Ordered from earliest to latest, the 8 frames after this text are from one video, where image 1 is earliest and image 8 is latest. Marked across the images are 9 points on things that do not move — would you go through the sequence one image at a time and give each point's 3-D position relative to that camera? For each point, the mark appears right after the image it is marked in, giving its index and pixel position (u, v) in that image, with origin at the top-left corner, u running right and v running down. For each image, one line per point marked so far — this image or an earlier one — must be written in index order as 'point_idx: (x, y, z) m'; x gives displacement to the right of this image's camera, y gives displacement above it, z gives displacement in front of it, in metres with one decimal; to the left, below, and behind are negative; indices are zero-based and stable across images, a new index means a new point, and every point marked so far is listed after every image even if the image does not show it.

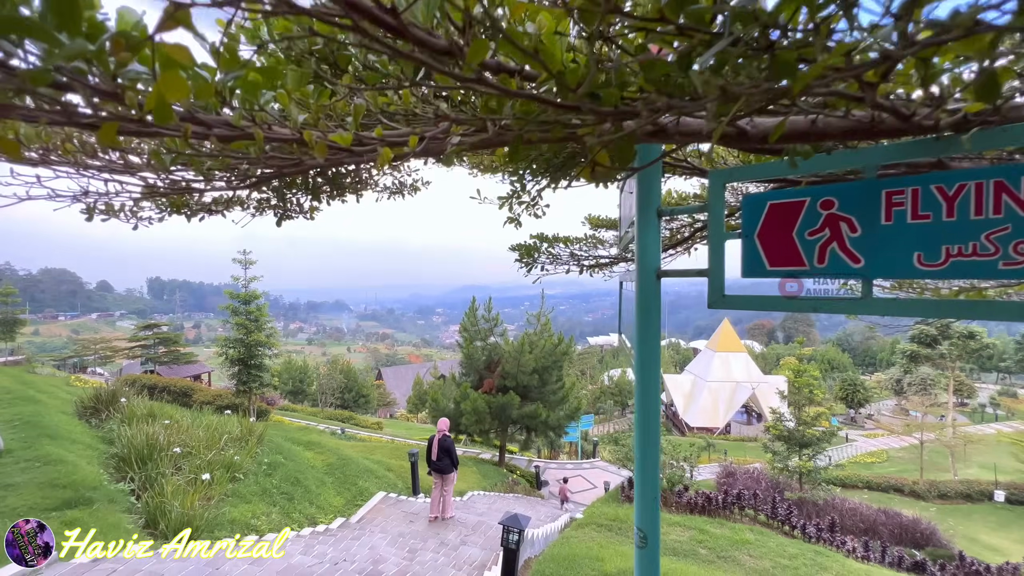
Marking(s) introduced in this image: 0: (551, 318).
0: (+1.1, -1.0, +14.2) m
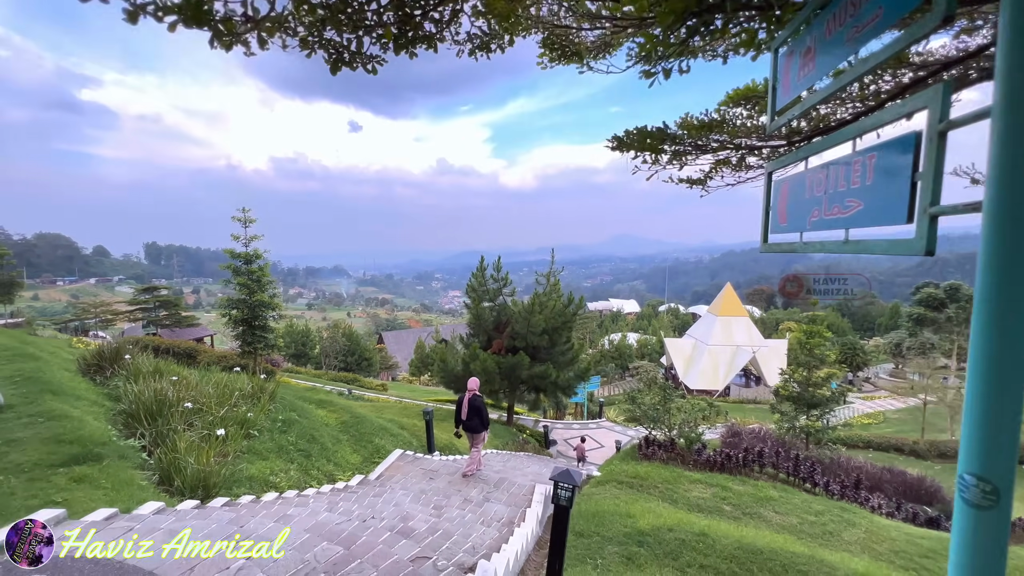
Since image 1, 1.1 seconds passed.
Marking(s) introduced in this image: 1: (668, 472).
0: (+1.4, +0.2, +13.9) m
1: (+2.6, -3.1, +7.5) m
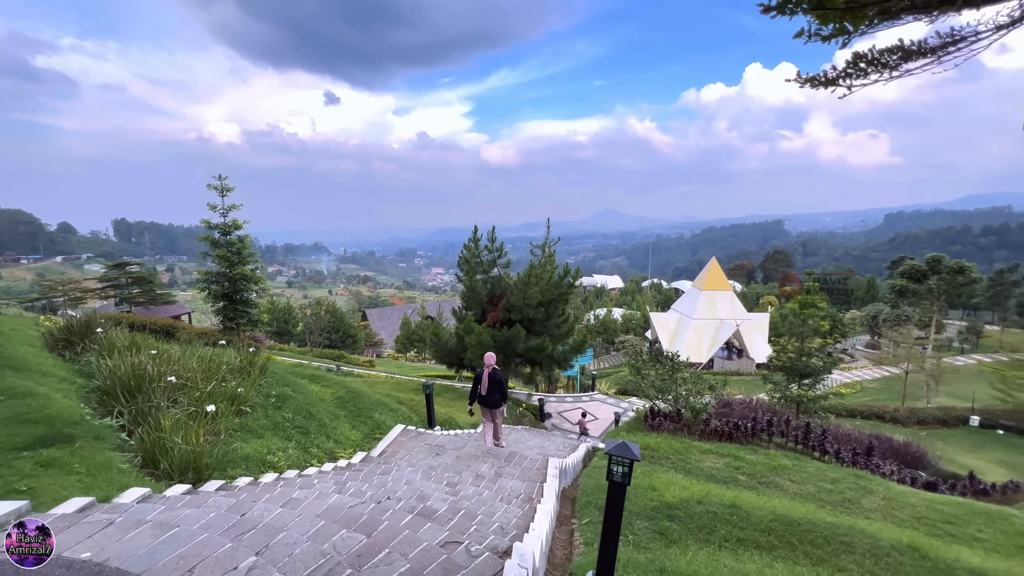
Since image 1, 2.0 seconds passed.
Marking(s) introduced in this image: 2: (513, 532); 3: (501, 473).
0: (+1.3, +1.1, +13.5) m
1: (+2.7, -2.5, +7.3) m
2: (0.0, -1.8, +3.3) m
3: (-0.1, -2.2, +5.3) m
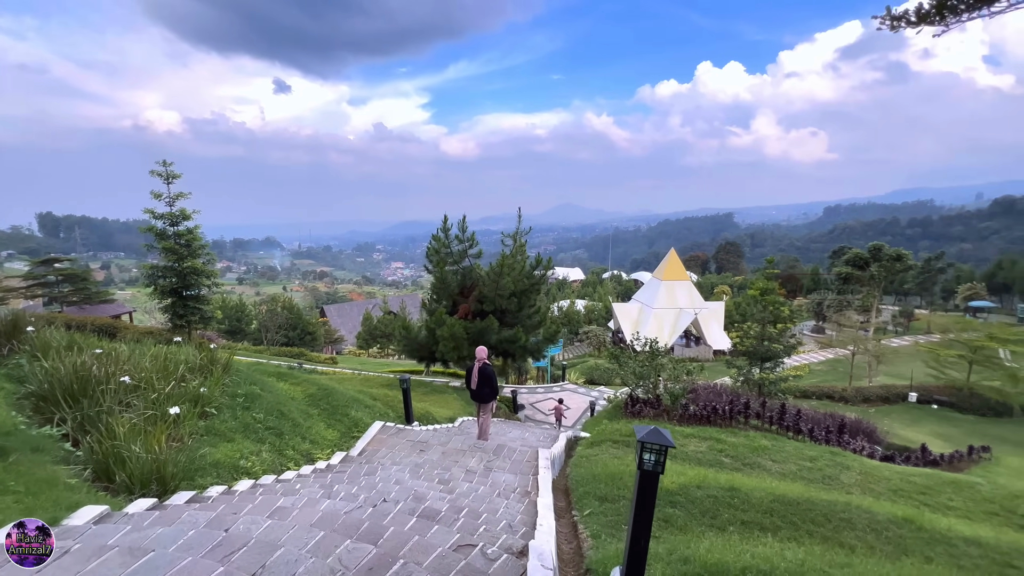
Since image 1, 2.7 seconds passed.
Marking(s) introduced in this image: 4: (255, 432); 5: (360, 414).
0: (+0.4, +1.4, +13.3) m
1: (+2.4, -2.3, +7.3) m
2: (+0.1, -1.6, +3.1) m
3: (-0.2, -2.0, +5.0) m
4: (-2.5, -1.4, +4.4) m
5: (-2.1, -1.8, +6.3) m
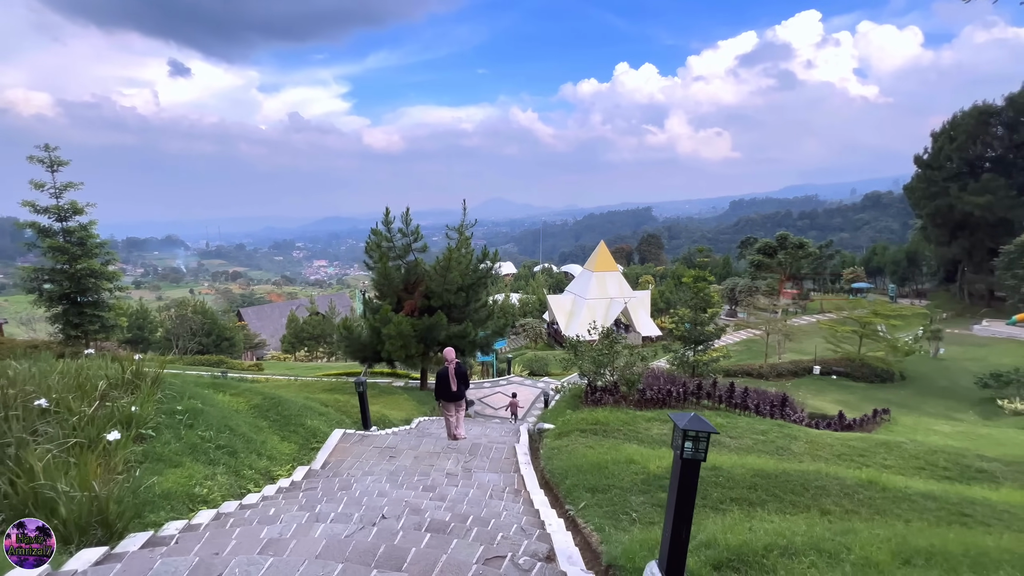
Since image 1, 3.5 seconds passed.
0: (-1.2, +1.6, +13.0) m
1: (+1.8, -2.1, +7.5) m
2: (+0.1, -1.6, +2.9) m
3: (-0.4, -1.9, +4.8) m
4: (-2.6, -1.4, +3.8) m
5: (-2.5, -1.7, +5.8) m
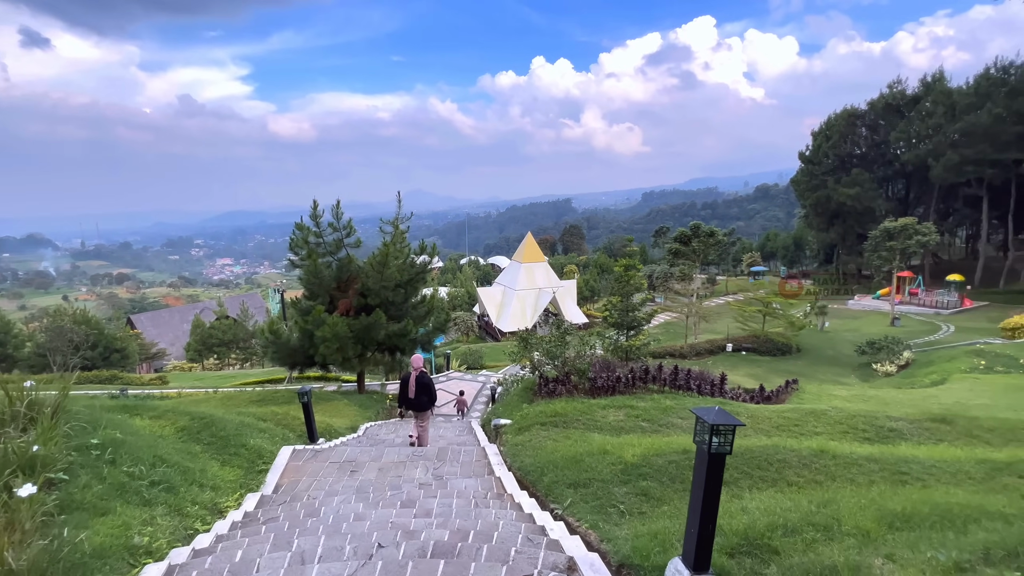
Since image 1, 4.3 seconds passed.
0: (-2.9, +1.7, +12.5) m
1: (+1.1, -1.9, +7.6) m
2: (+0.2, -1.5, +2.8) m
3: (-0.7, -1.9, +4.6) m
4: (-2.7, -1.5, +3.2) m
5: (-2.9, -1.8, +5.2) m
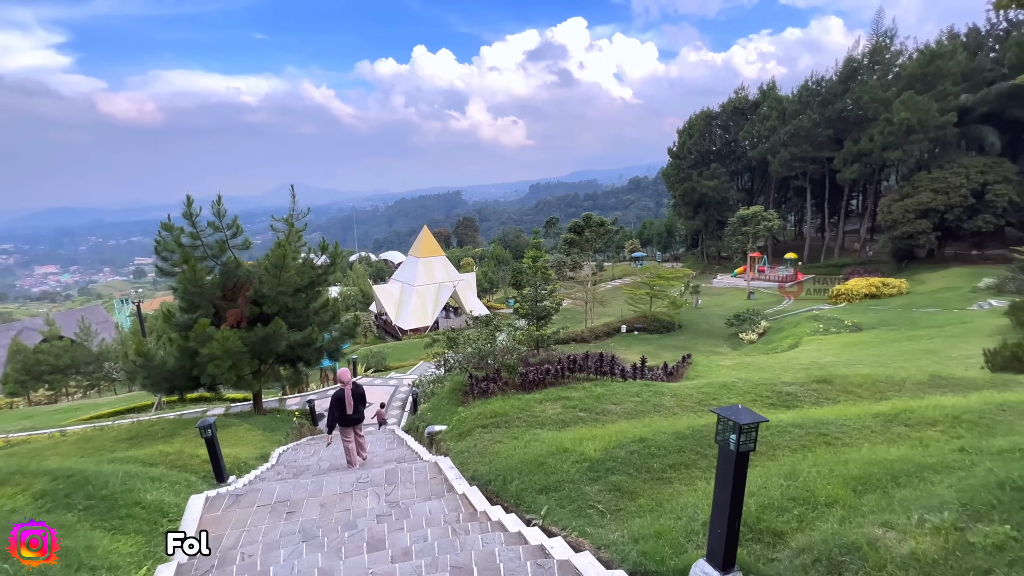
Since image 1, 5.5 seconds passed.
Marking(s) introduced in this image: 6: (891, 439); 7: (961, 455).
0: (-5.2, +1.6, +11.3) m
1: (0.0, -1.9, +7.5) m
2: (+0.2, -1.6, +2.6) m
3: (-1.0, -1.9, +4.1) m
4: (-2.7, -1.6, +2.4) m
5: (-3.3, -1.9, +4.2) m
6: (+3.6, -1.4, +4.2) m
7: (+3.3, -1.2, +3.3) m
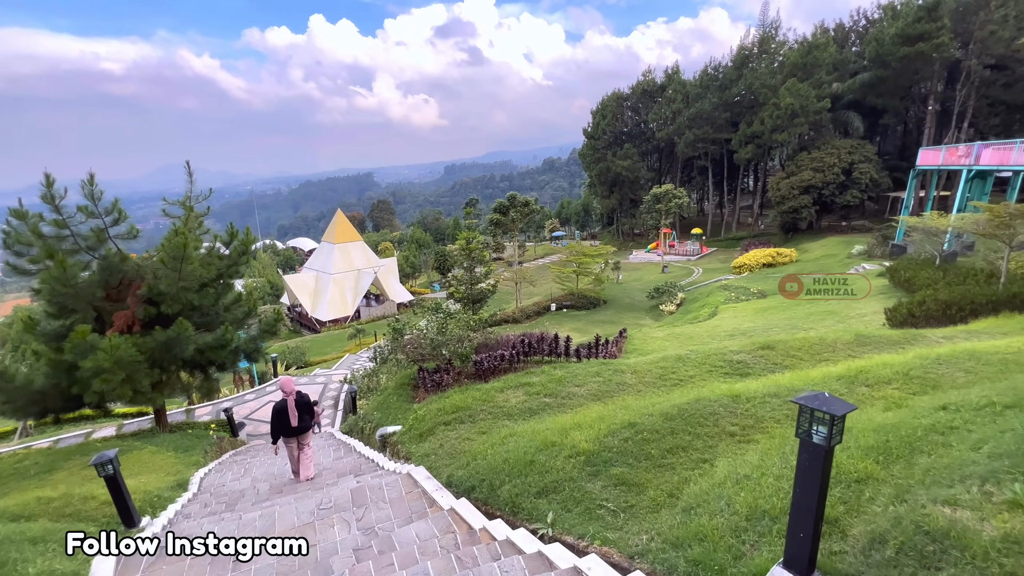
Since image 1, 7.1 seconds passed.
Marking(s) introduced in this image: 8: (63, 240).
0: (-6.5, +1.7, +9.7) m
1: (-0.6, -1.6, +7.0) m
2: (+0.4, -1.5, +2.2) m
3: (-1.1, -1.9, +3.5) m
4: (-2.4, -1.7, +1.5) m
5: (-3.3, -1.9, +3.2) m
6: (+3.4, -1.1, +4.4) m
7: (+3.3, -1.0, +3.4) m
8: (-7.9, +0.9, +8.0) m
